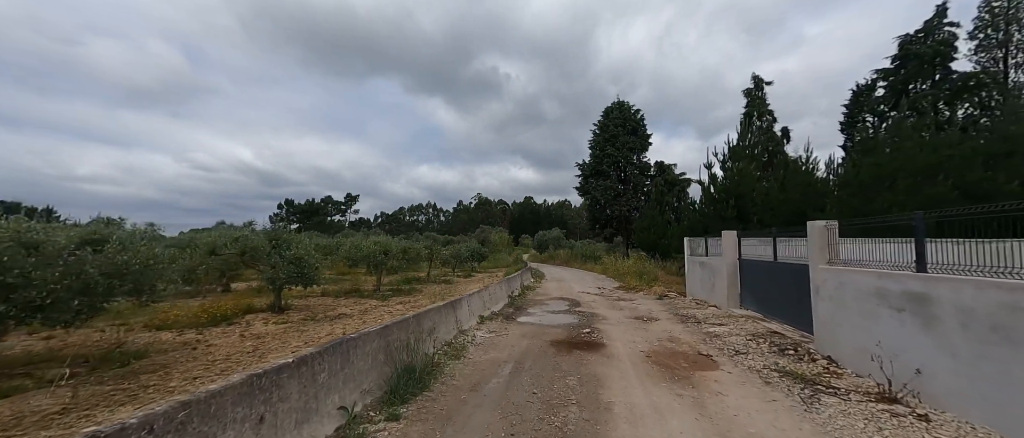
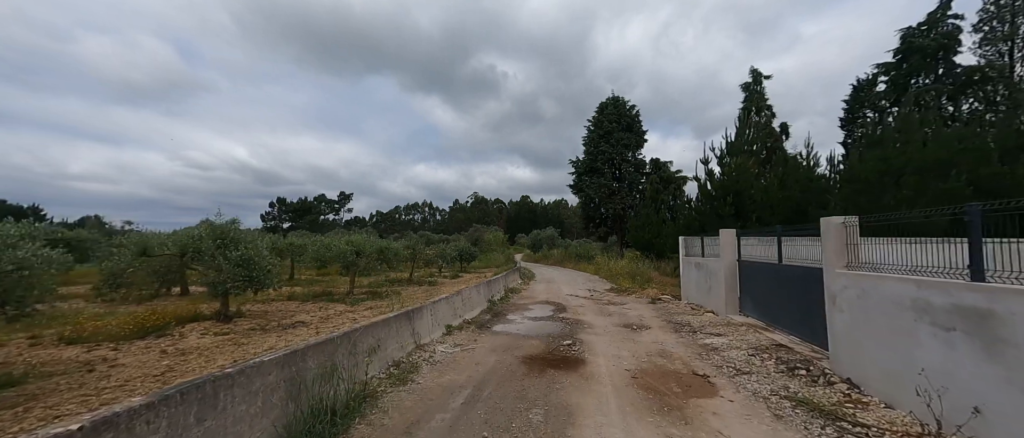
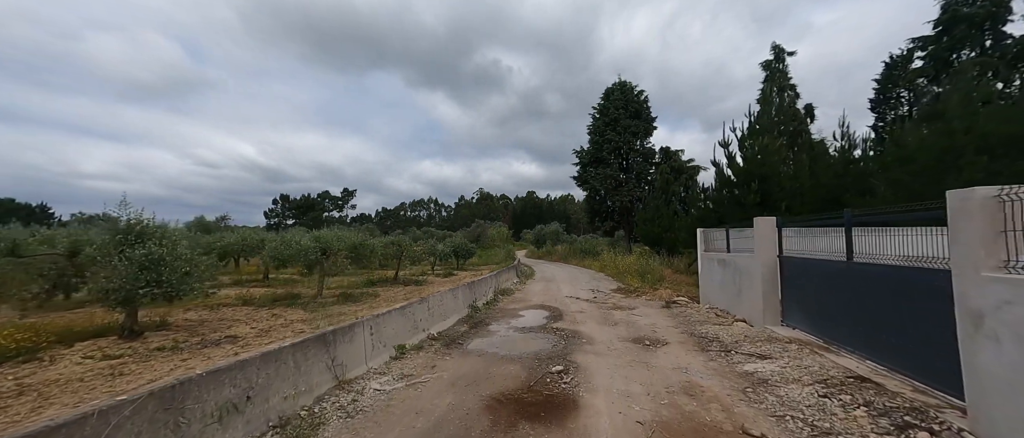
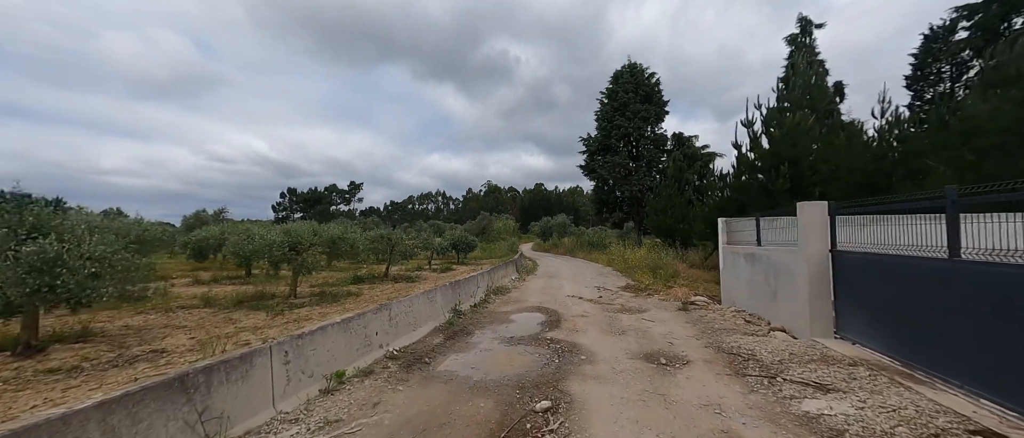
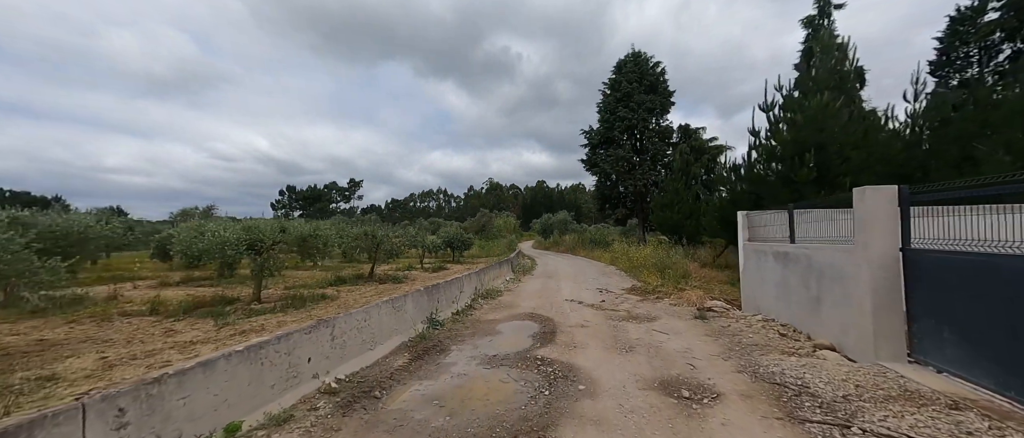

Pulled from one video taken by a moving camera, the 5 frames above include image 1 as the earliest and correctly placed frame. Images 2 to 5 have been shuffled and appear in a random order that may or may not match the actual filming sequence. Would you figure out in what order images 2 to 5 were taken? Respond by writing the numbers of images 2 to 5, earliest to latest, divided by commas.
2, 3, 4, 5
